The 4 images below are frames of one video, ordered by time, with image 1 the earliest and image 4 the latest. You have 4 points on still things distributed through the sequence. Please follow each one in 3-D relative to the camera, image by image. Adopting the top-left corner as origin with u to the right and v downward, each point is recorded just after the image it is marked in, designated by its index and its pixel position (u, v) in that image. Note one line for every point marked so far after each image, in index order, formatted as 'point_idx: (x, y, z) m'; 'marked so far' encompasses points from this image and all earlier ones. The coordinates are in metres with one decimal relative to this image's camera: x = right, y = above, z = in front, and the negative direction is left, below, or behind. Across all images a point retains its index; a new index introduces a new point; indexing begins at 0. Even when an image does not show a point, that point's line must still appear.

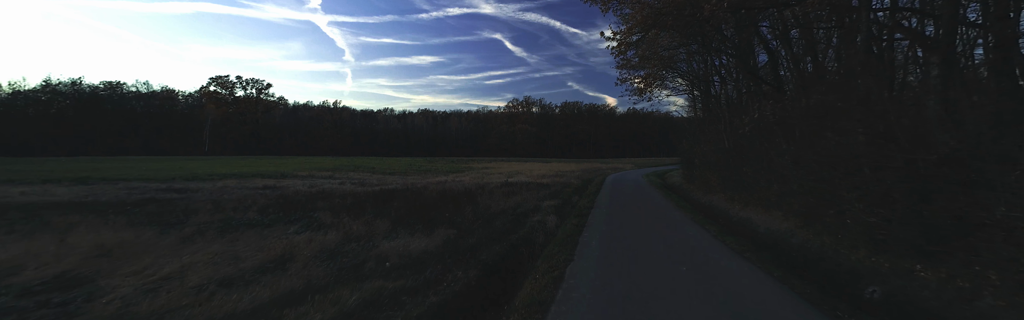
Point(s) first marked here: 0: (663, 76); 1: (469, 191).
0: (+8.8, +4.9, +17.5) m
1: (-2.3, -1.7, +16.3) m
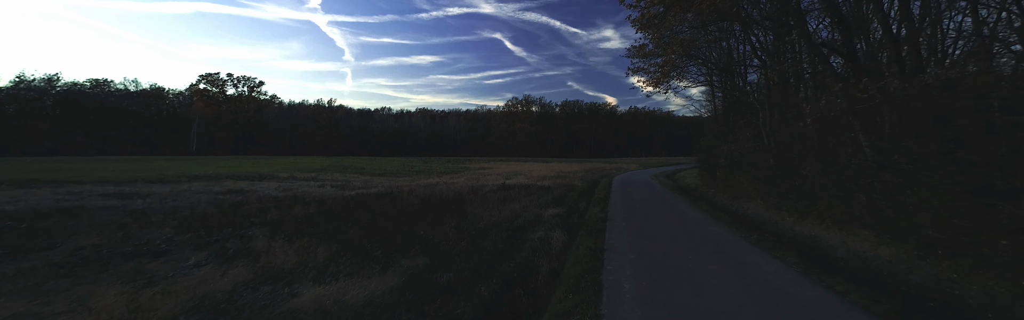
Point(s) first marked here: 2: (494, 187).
0: (+8.6, +4.9, +15.4) m
1: (-2.4, -1.7, +14.2) m
2: (-1.2, -1.7, +19.0) m
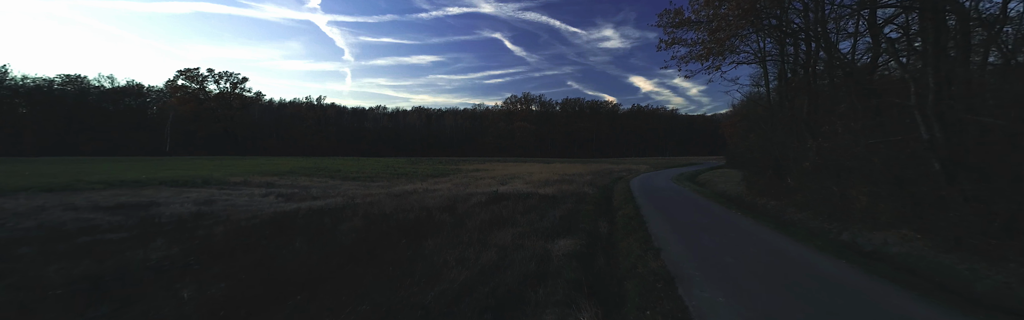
0: (+8.3, +4.8, +11.1) m
1: (-2.7, -1.8, +9.9) m
2: (-1.4, -1.8, +14.8) m
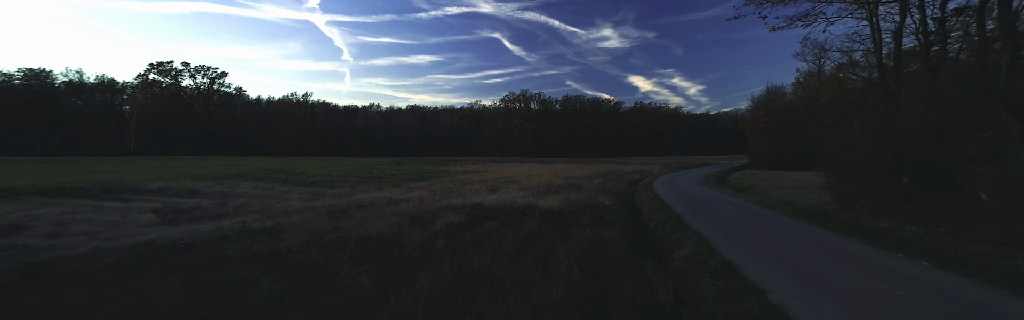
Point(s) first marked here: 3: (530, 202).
0: (+7.9, +4.8, +6.3) m
1: (-3.0, -1.9, +5.1) m
2: (-1.8, -1.9, +10.0) m
3: (+0.9, -2.0, +14.7) m
